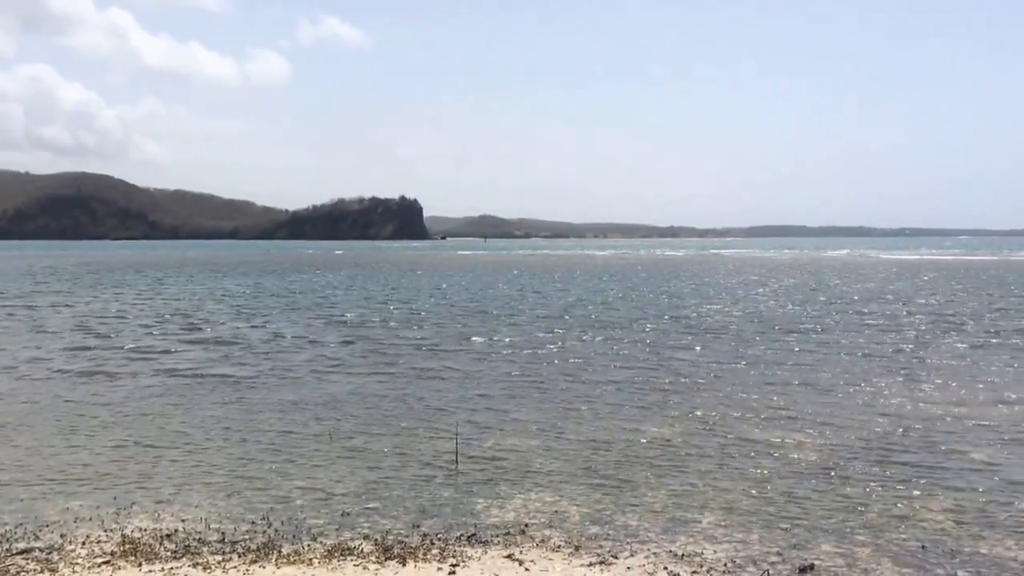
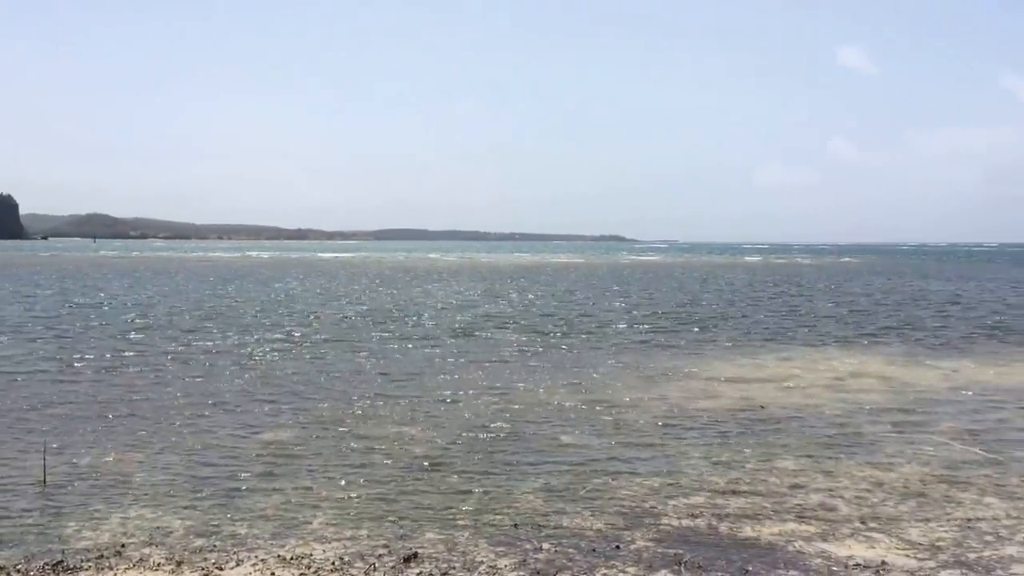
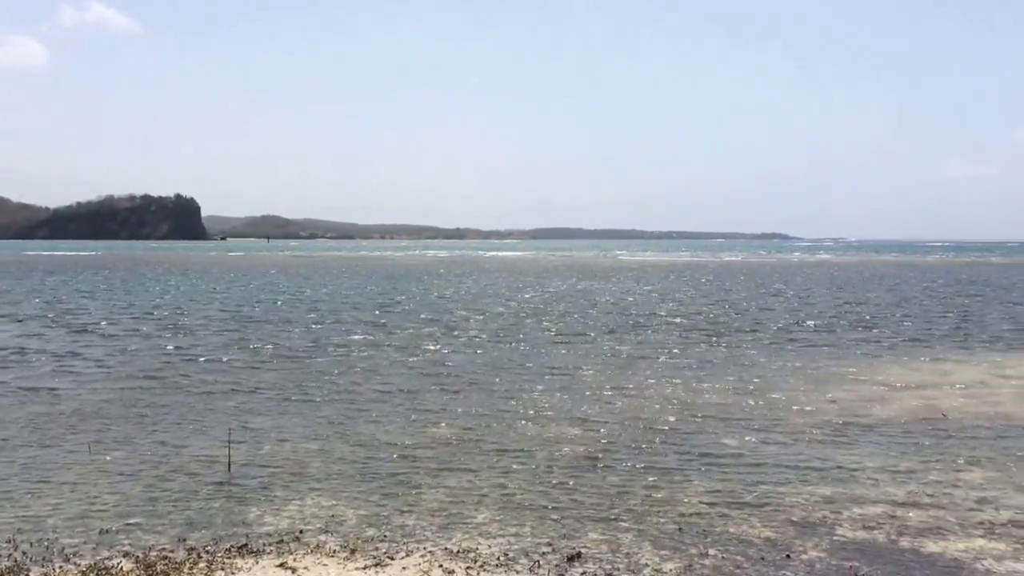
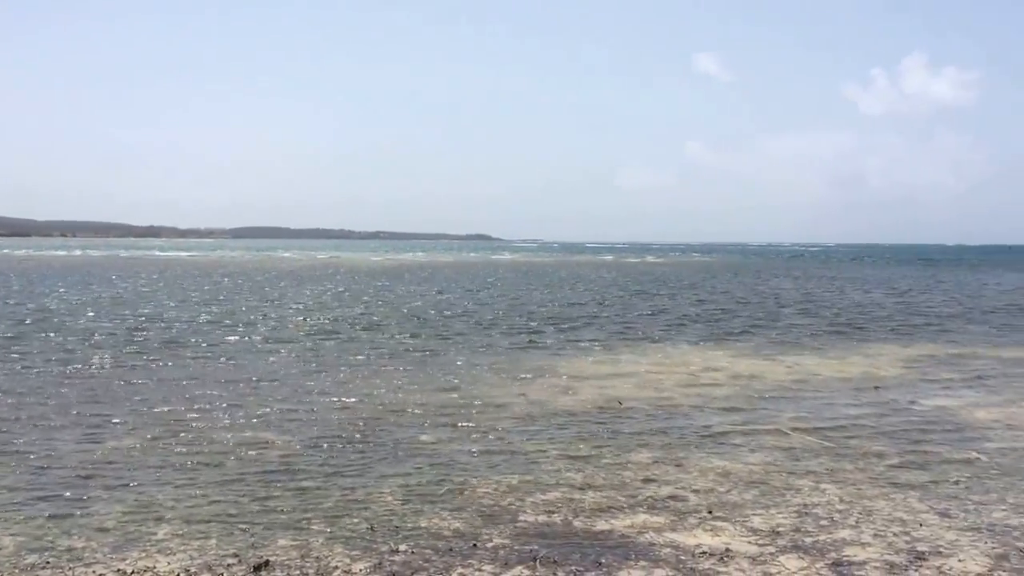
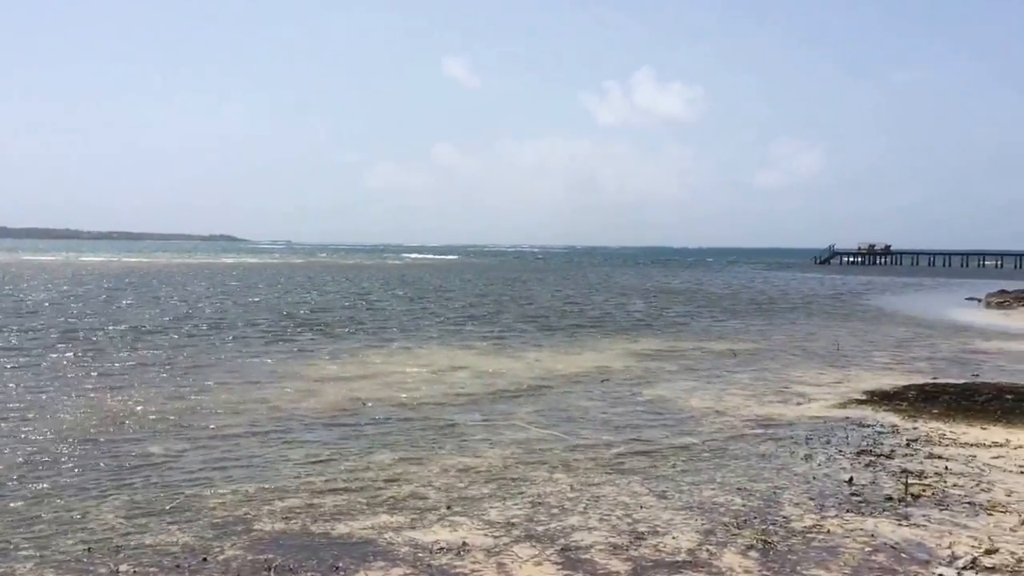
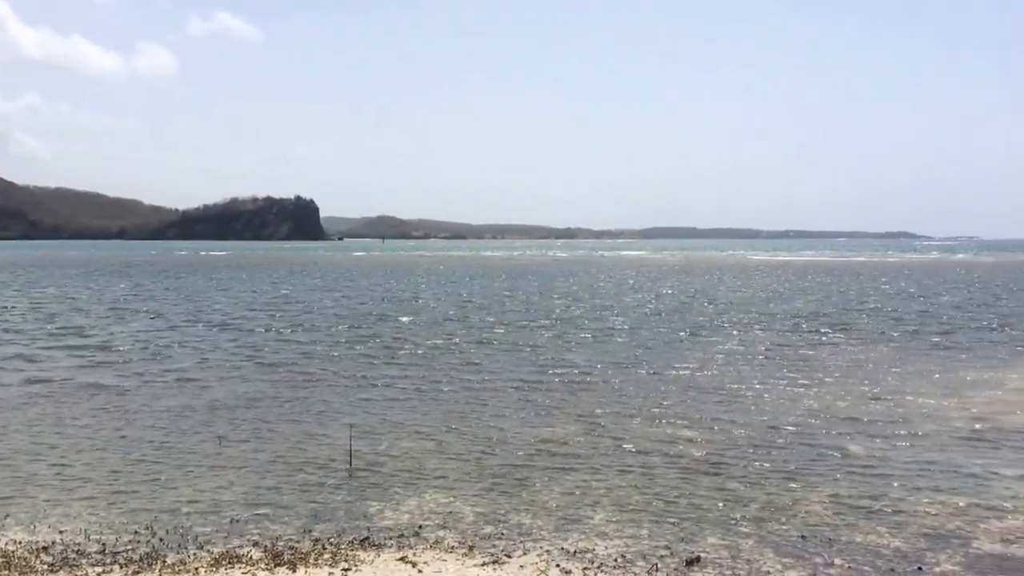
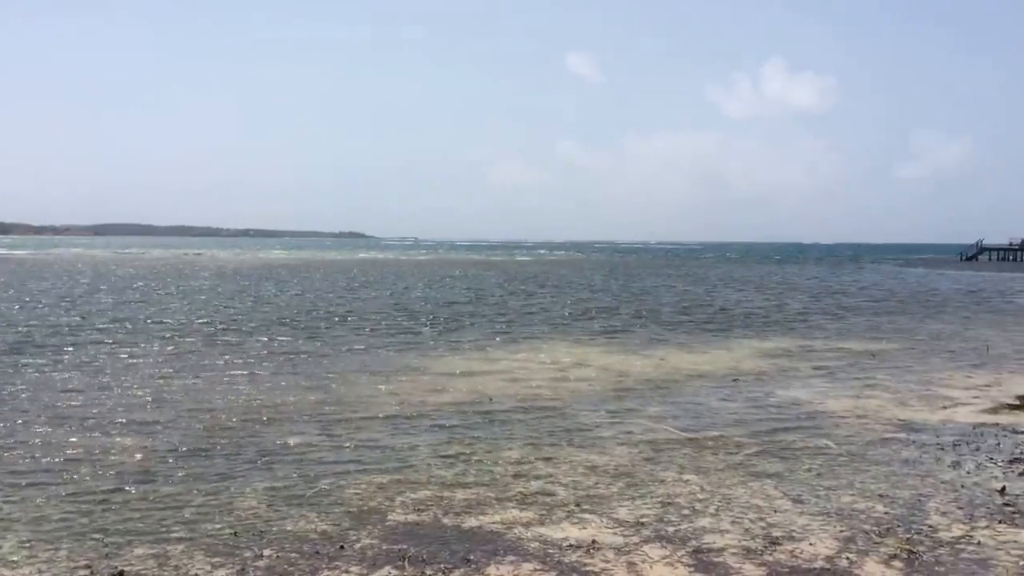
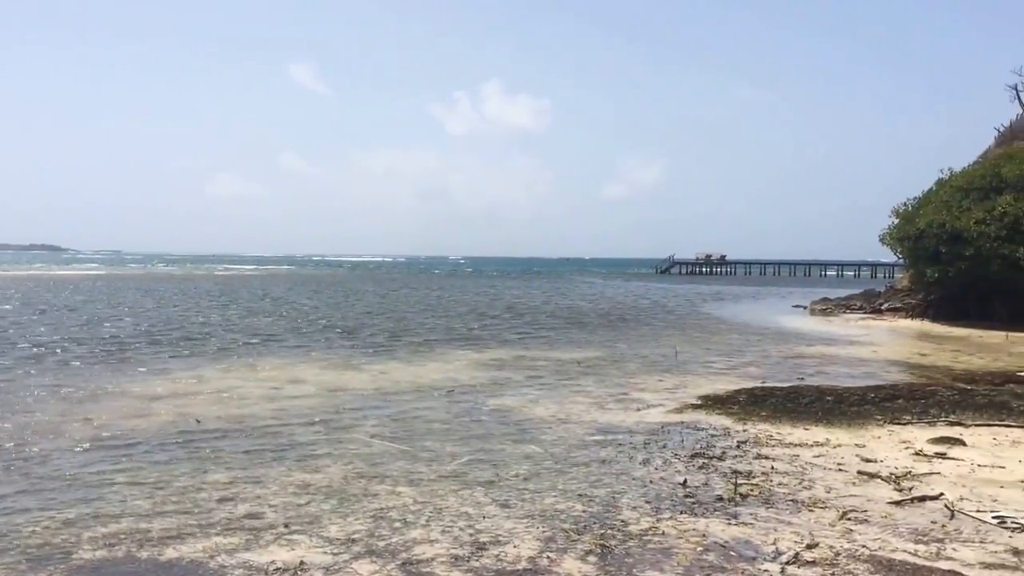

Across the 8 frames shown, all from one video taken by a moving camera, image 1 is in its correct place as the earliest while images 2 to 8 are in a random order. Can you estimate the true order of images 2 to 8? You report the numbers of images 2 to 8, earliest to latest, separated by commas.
6, 3, 2, 4, 7, 5, 8
